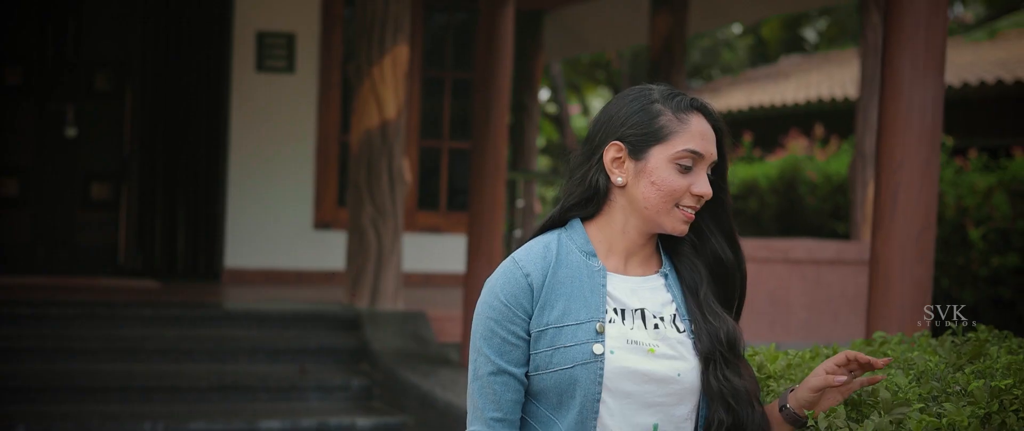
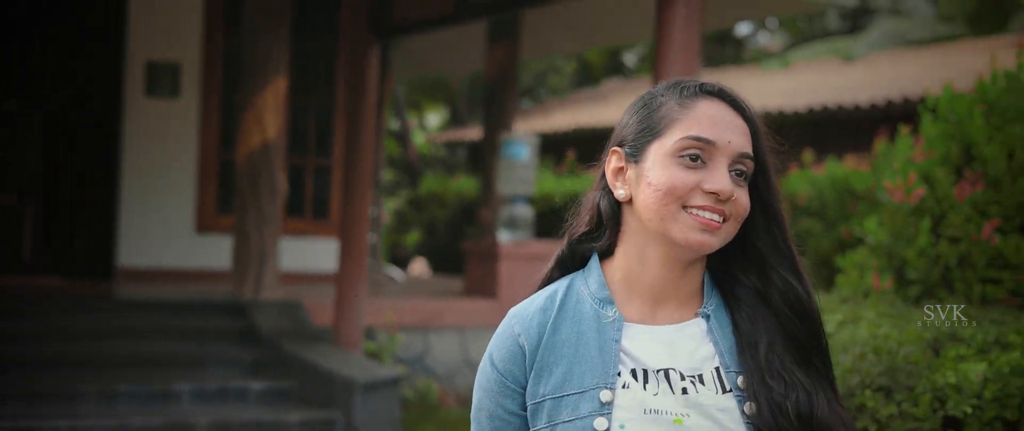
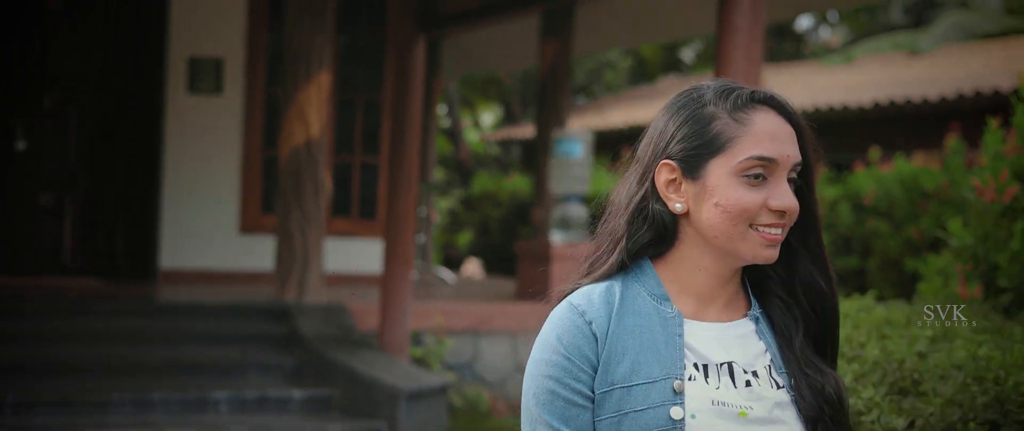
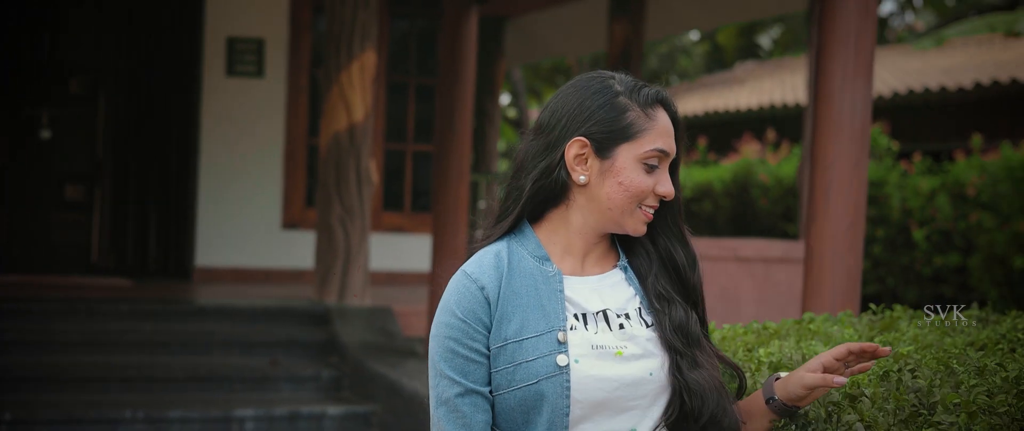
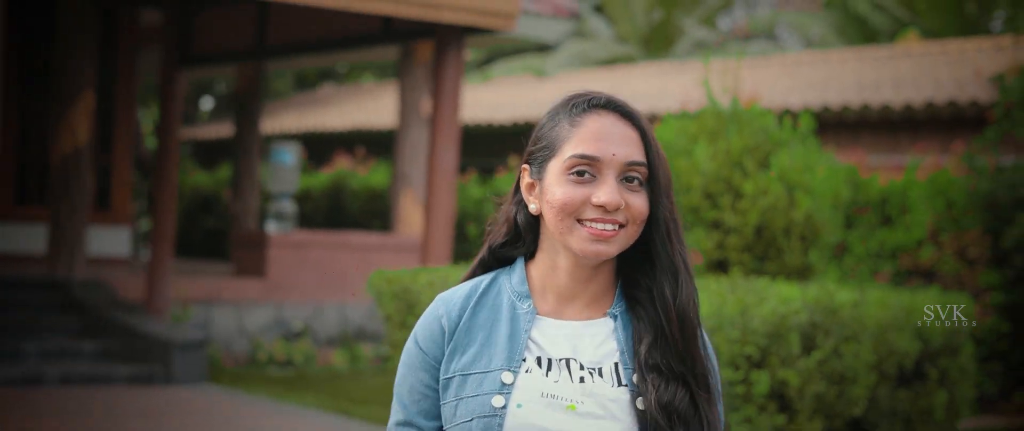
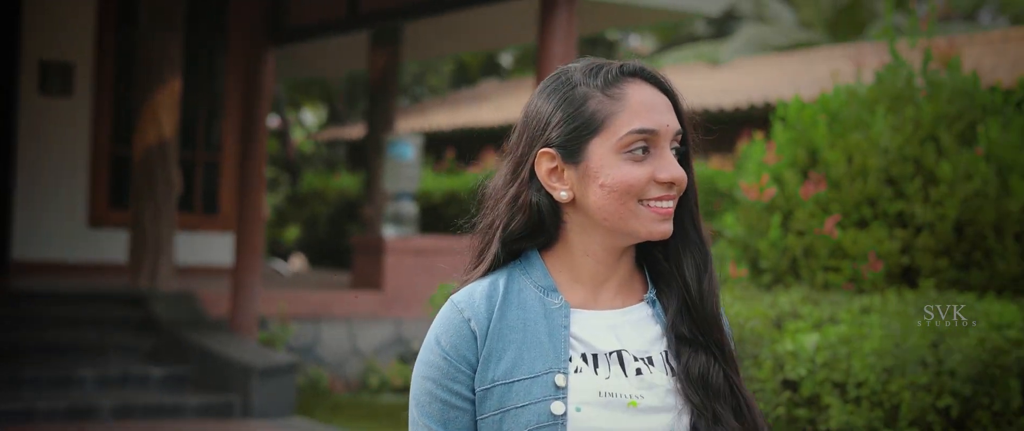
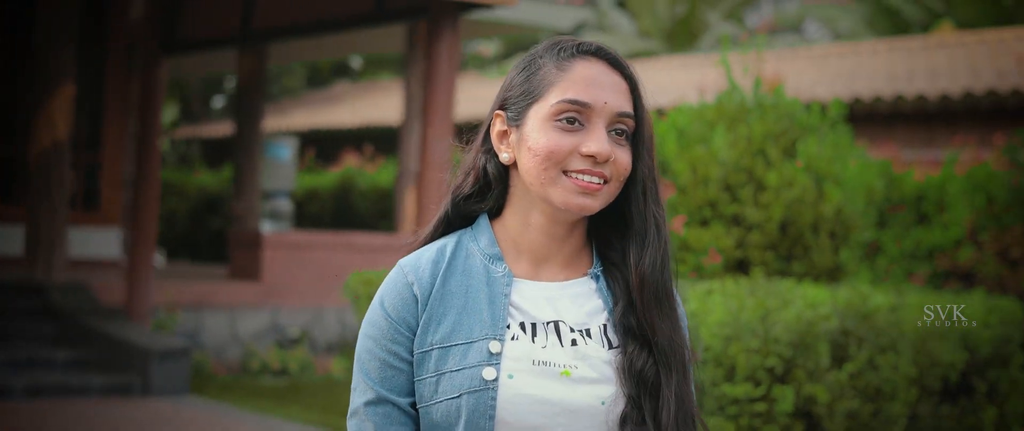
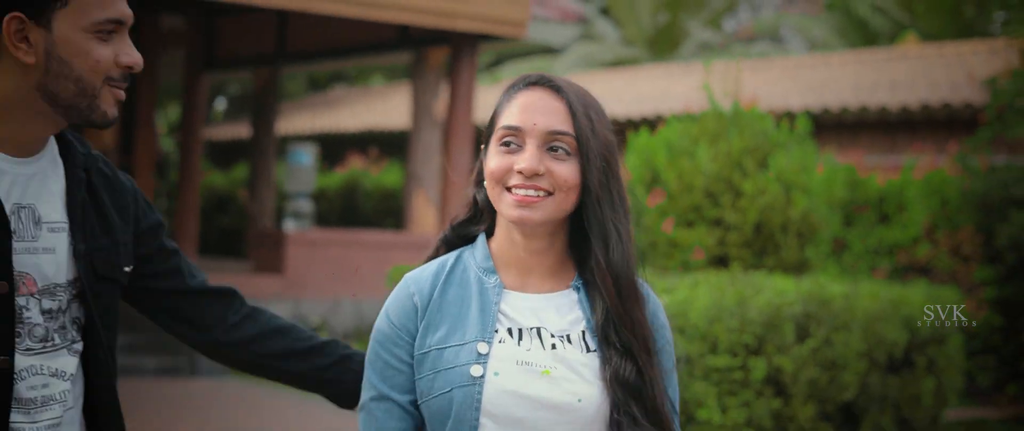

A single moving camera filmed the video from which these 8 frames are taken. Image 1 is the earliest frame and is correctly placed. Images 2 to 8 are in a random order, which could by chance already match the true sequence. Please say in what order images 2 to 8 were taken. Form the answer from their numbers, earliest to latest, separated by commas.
4, 3, 2, 6, 7, 5, 8
